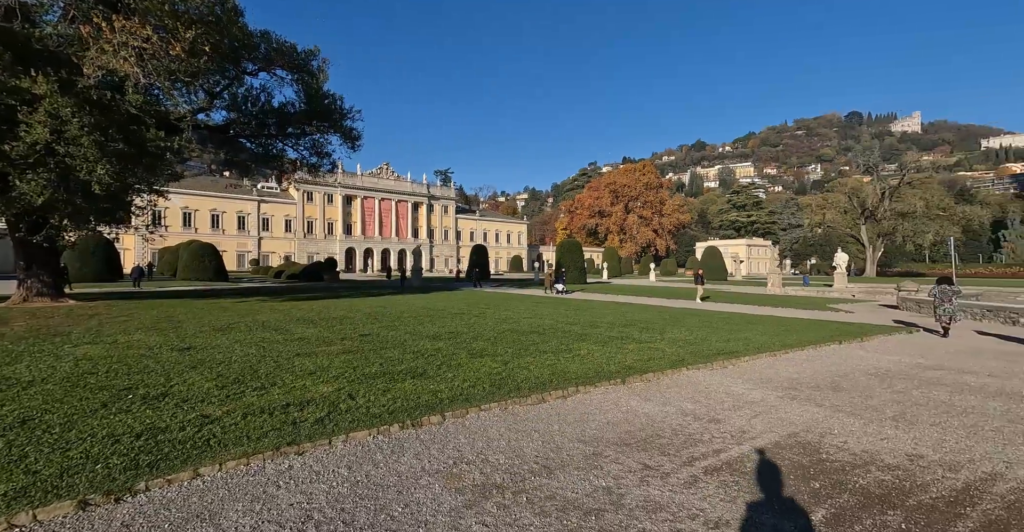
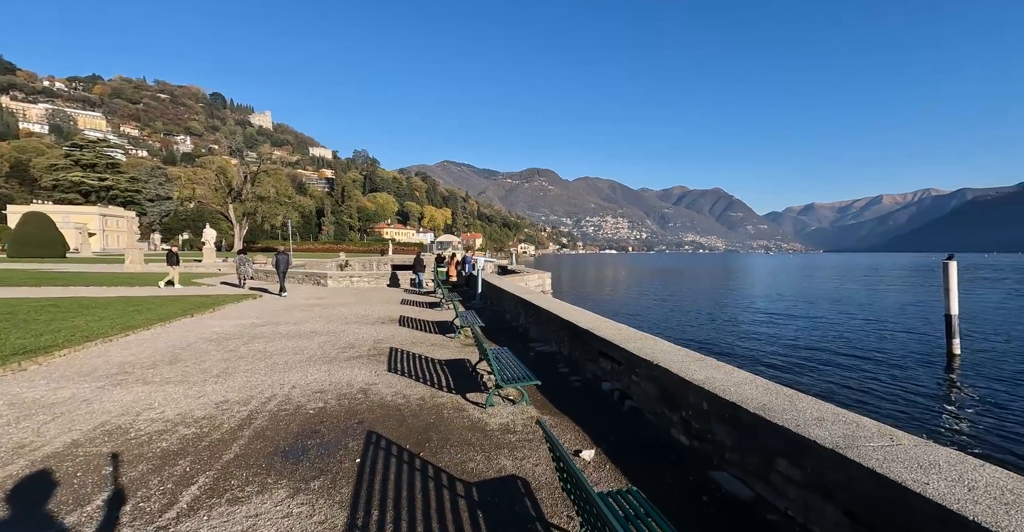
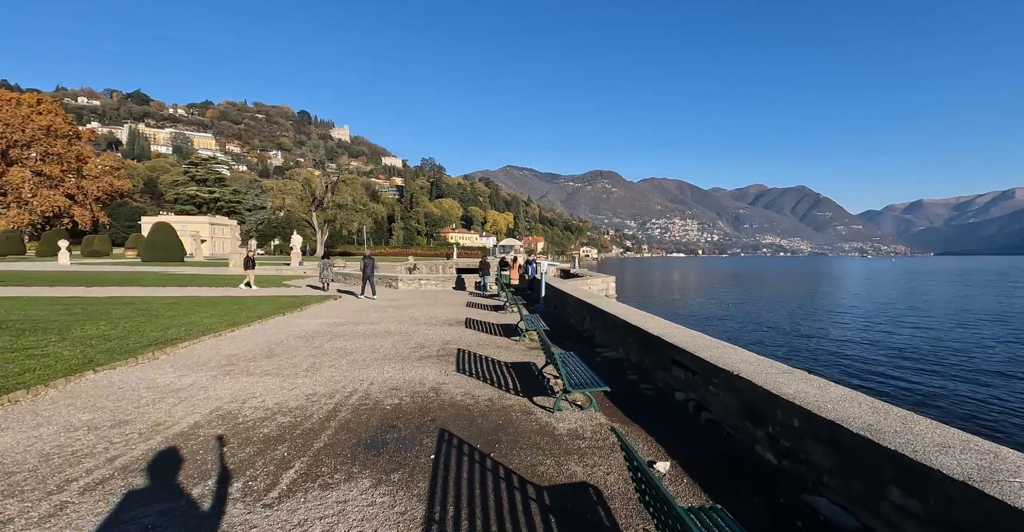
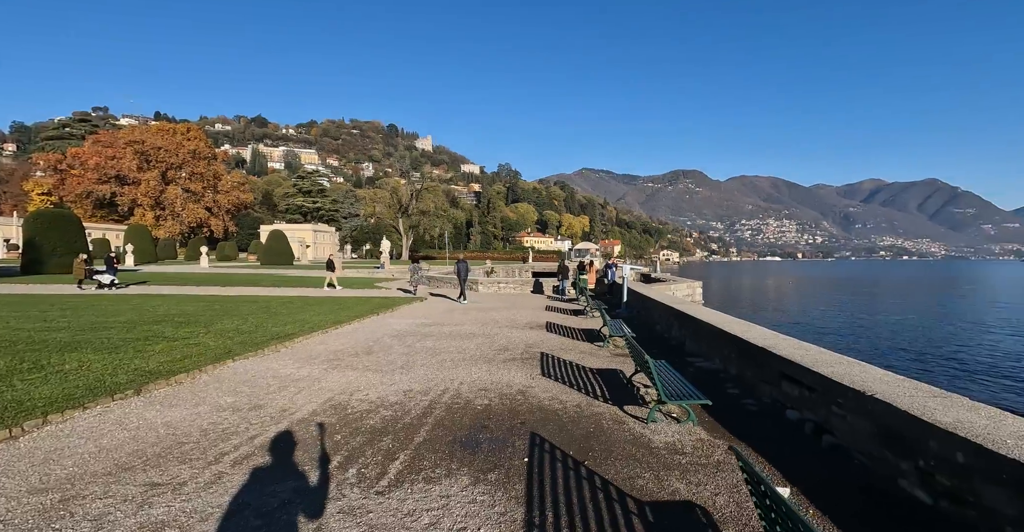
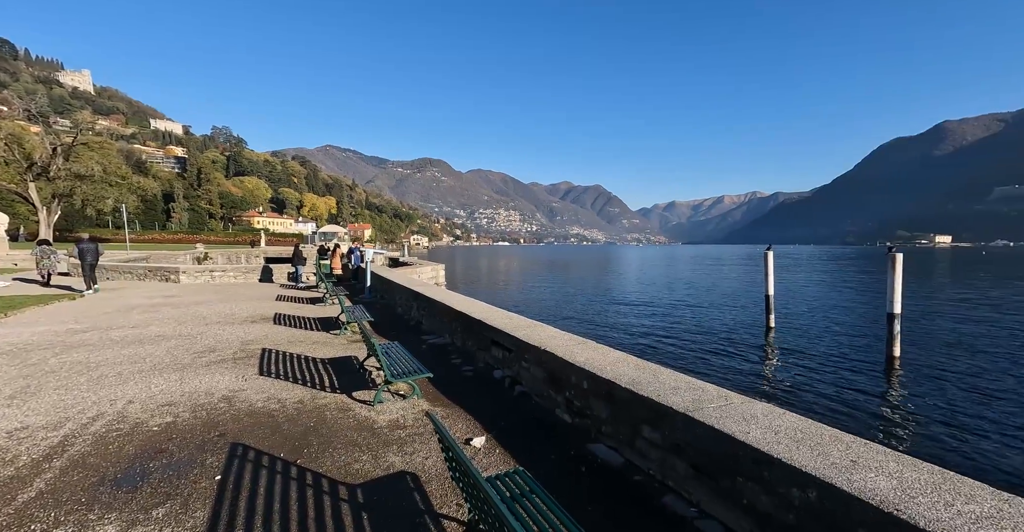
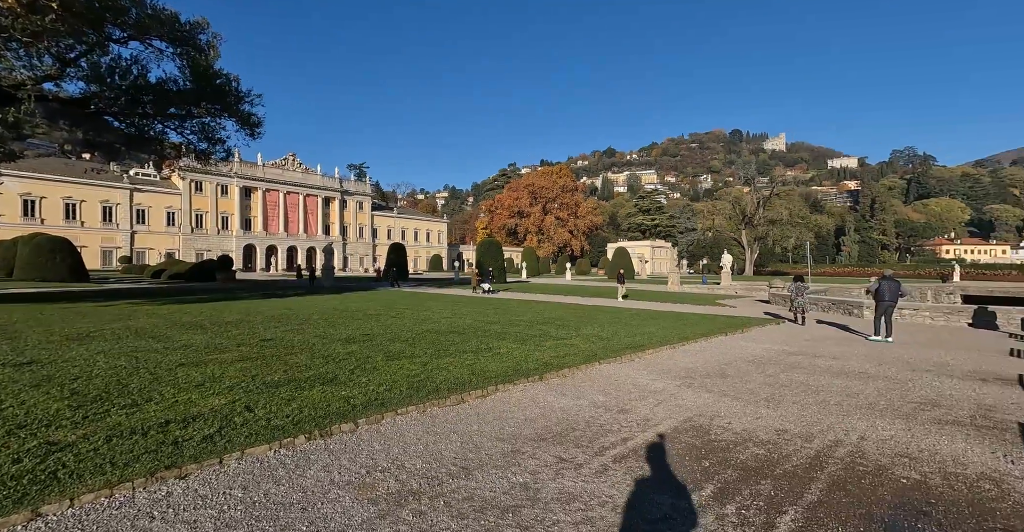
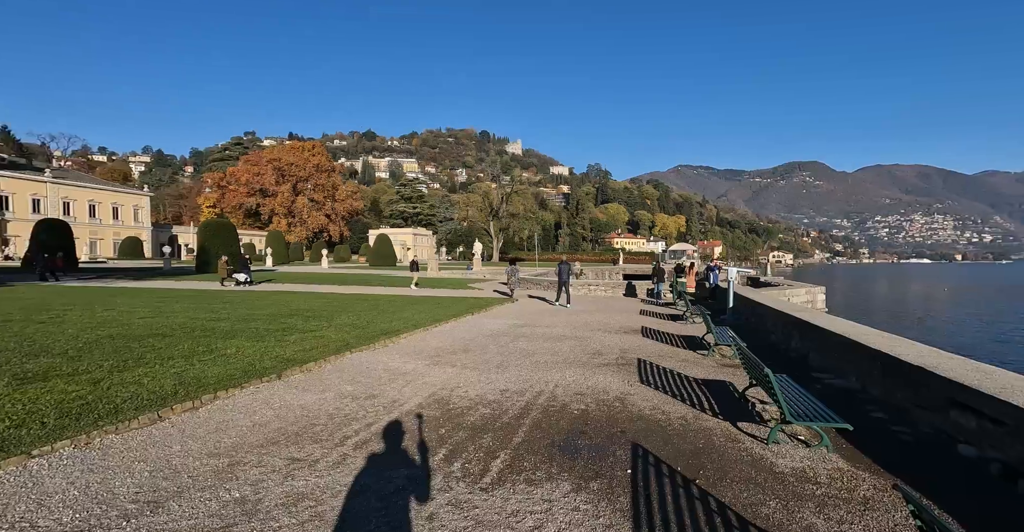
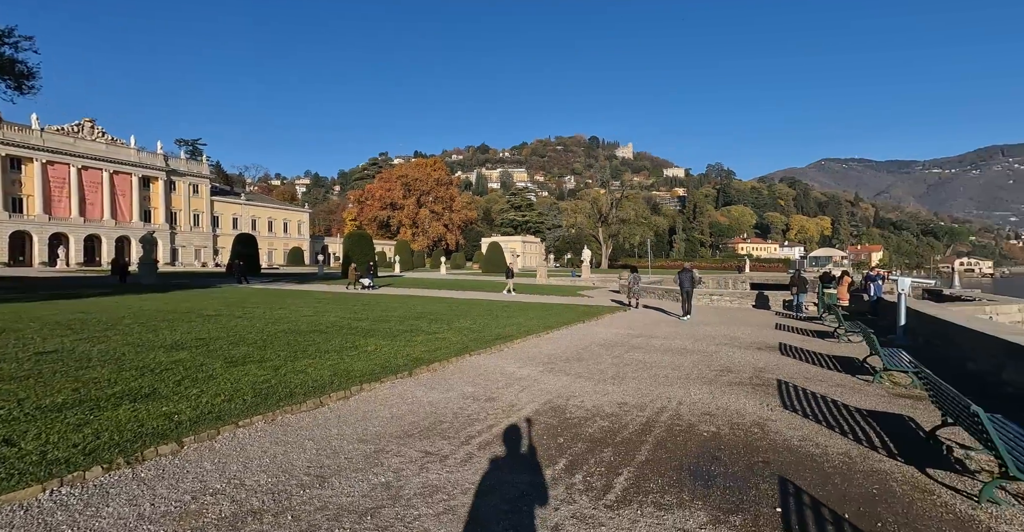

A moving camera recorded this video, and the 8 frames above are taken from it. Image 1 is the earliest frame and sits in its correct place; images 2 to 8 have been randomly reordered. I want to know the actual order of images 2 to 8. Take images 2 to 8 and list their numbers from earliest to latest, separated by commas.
6, 8, 7, 4, 3, 2, 5
